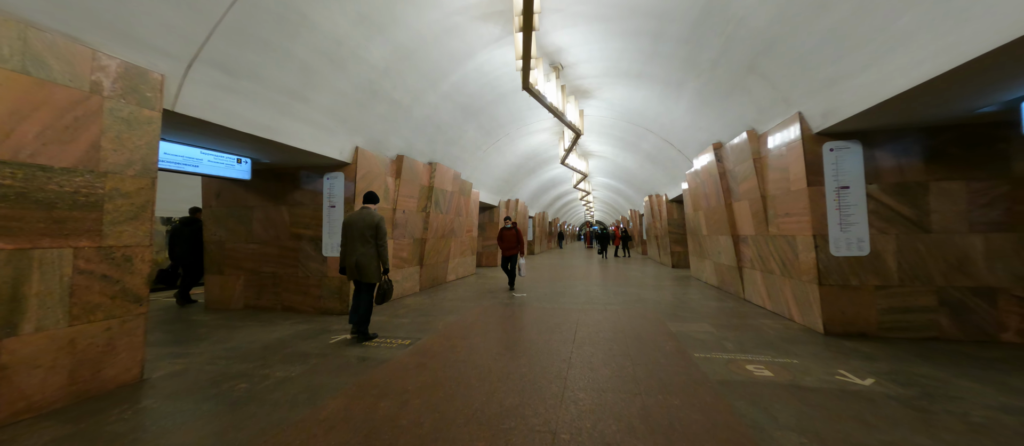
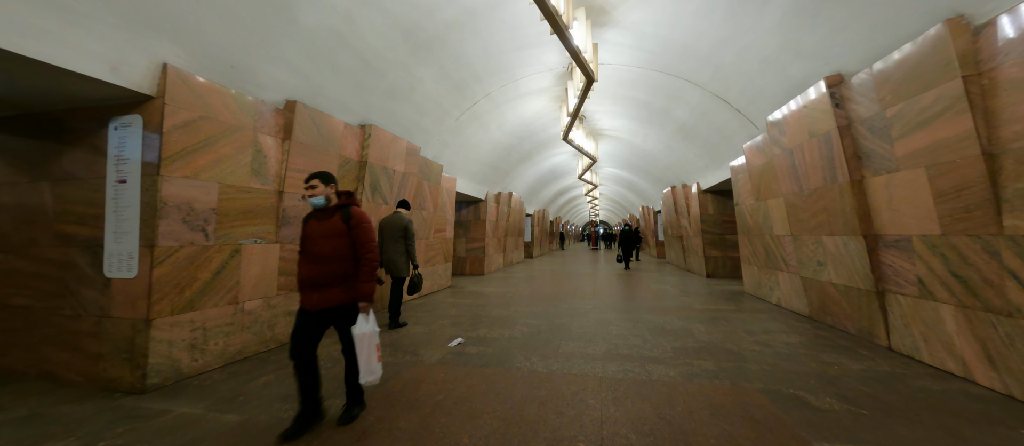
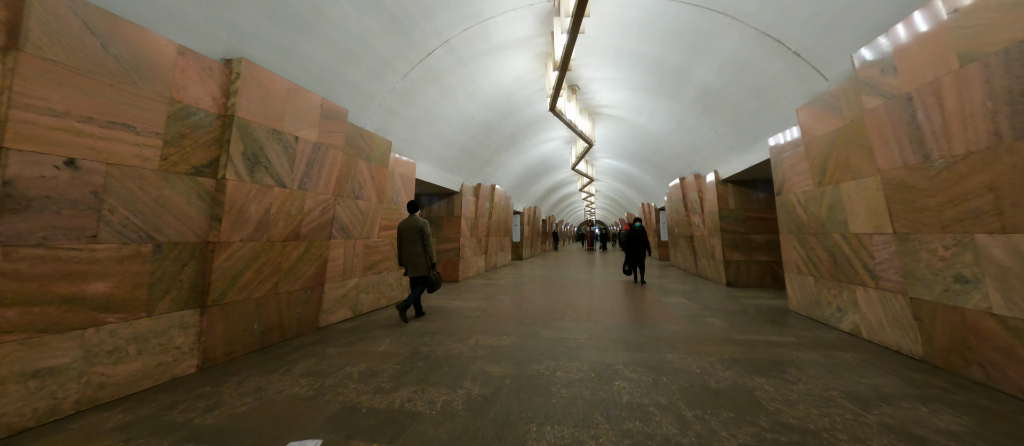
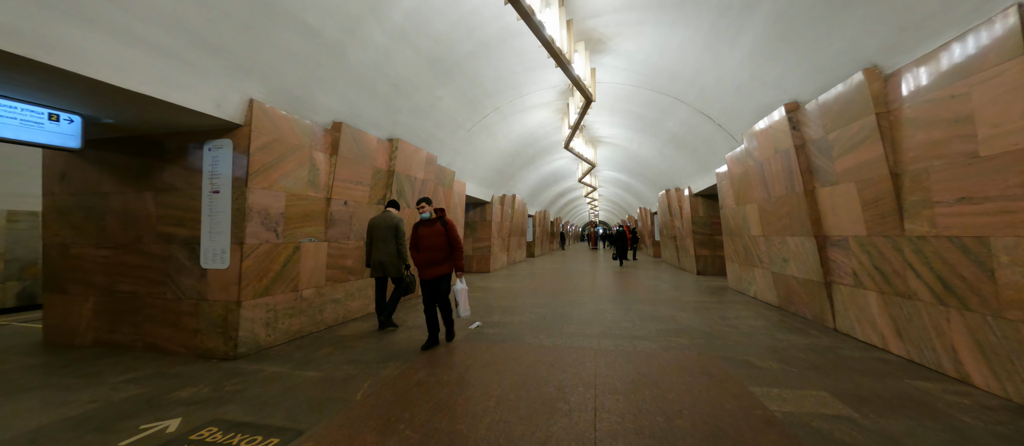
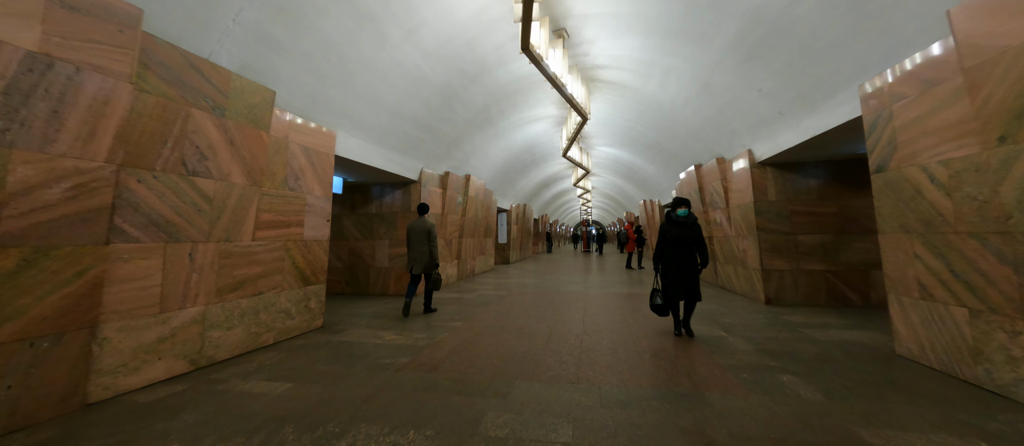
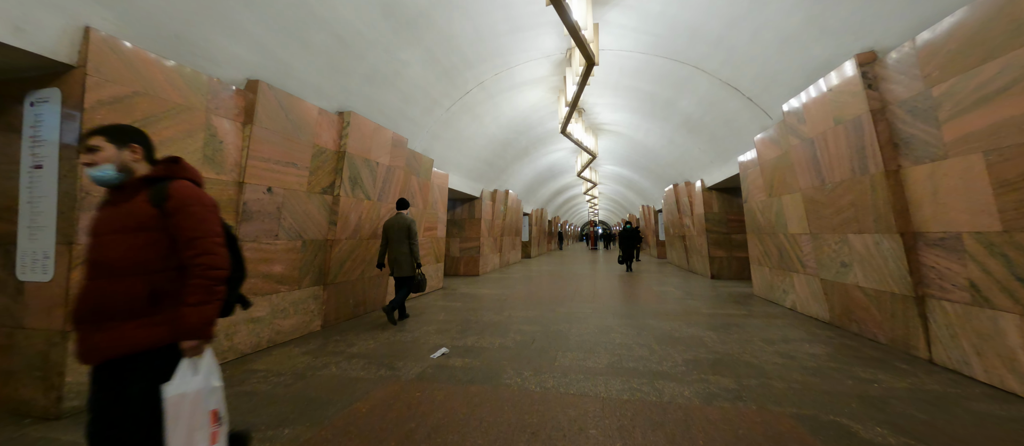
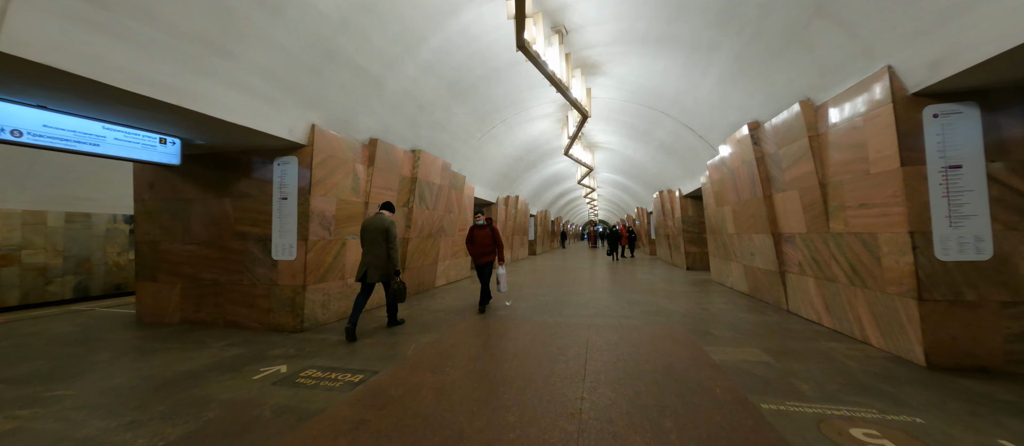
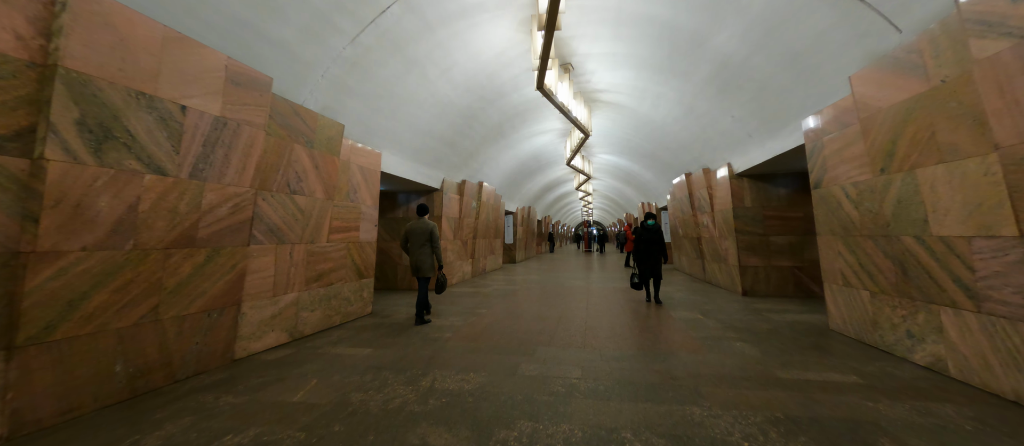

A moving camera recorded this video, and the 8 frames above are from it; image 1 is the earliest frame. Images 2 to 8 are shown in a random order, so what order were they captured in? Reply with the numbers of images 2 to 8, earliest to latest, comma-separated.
7, 4, 2, 6, 3, 8, 5
